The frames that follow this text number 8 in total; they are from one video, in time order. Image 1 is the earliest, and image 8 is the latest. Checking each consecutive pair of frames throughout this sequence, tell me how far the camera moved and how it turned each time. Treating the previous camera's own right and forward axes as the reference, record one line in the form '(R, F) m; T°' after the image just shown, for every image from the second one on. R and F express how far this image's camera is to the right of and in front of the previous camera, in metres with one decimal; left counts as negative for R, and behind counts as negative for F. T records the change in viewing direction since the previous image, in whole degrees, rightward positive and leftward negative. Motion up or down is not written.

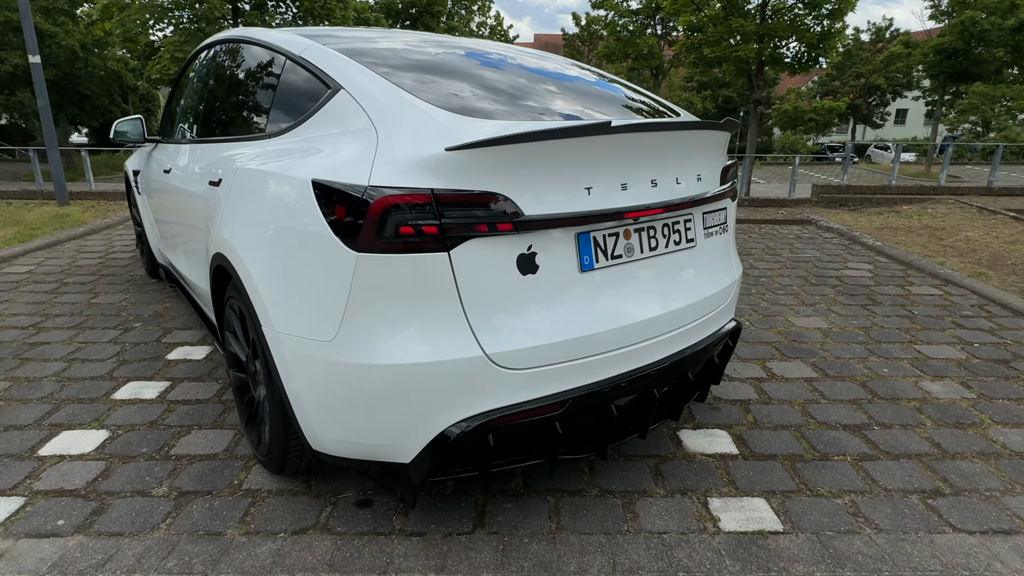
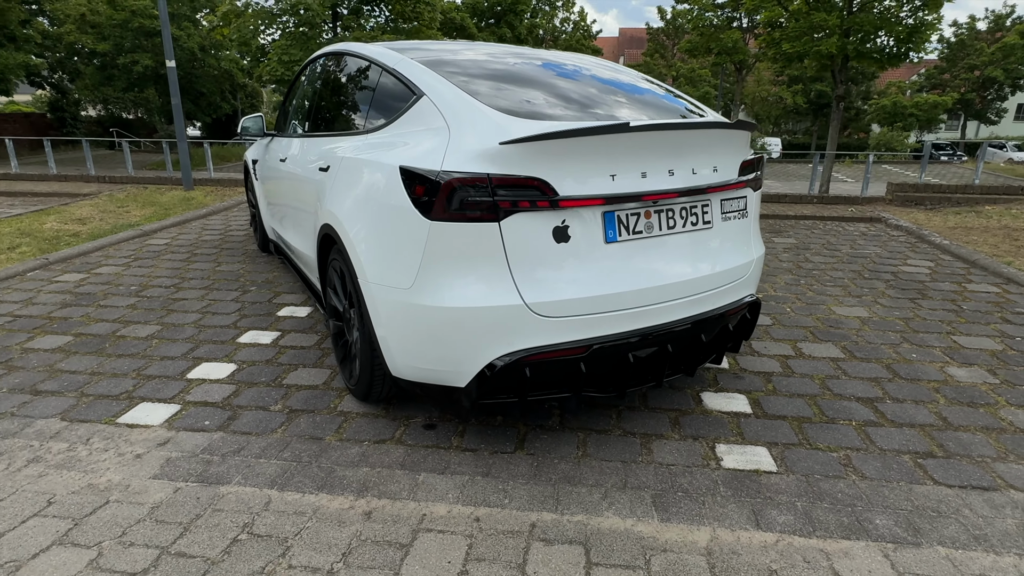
(+0.2, -0.5) m; -7°
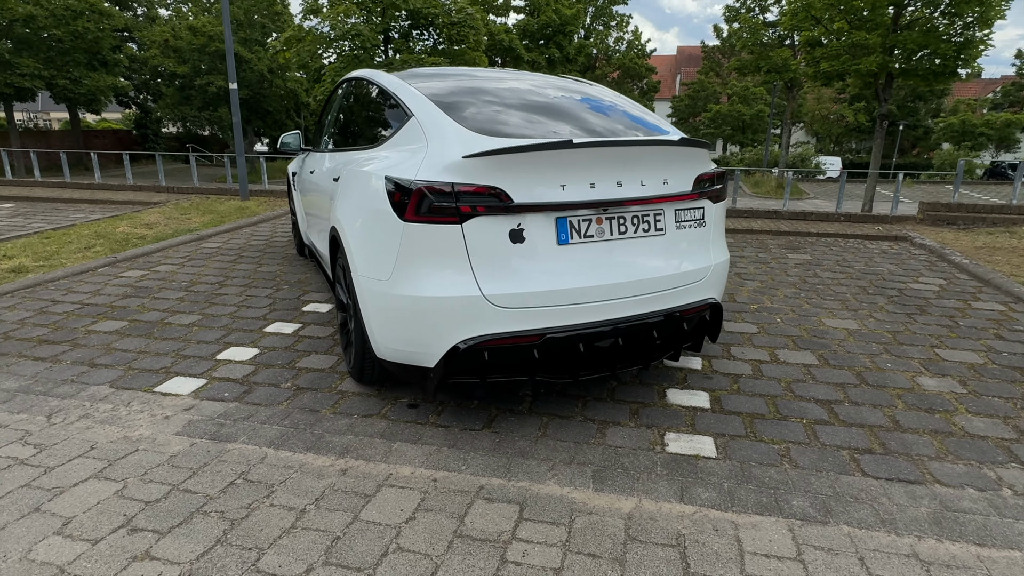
(+0.4, -0.3) m; -5°
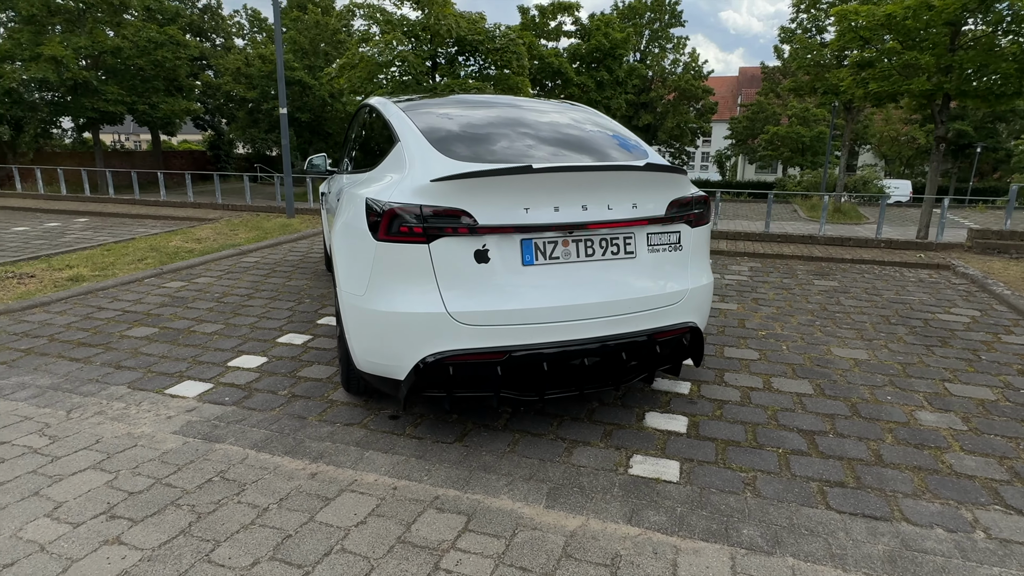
(+0.4, -0.1) m; -5°
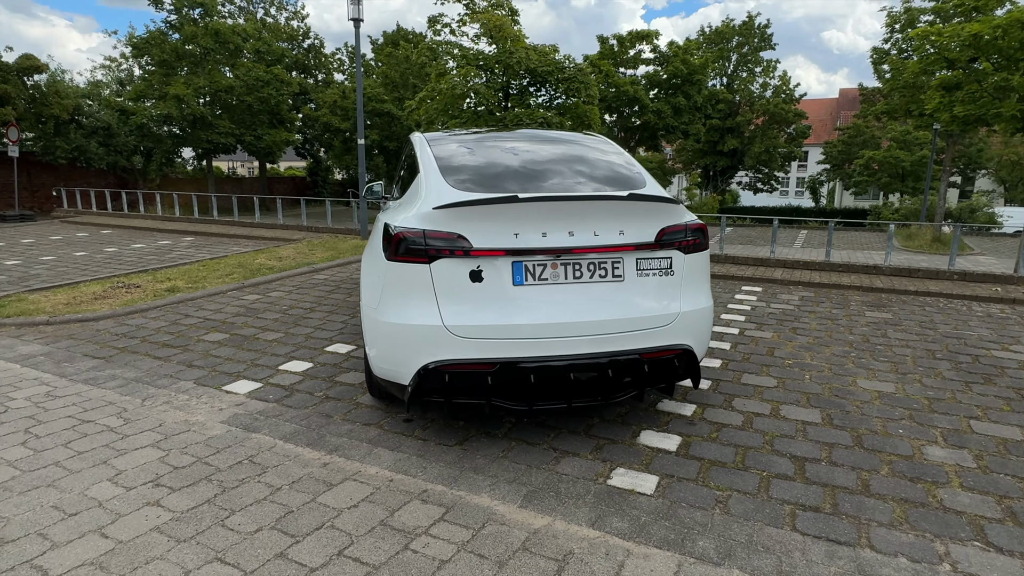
(+0.5, -0.2) m; -8°
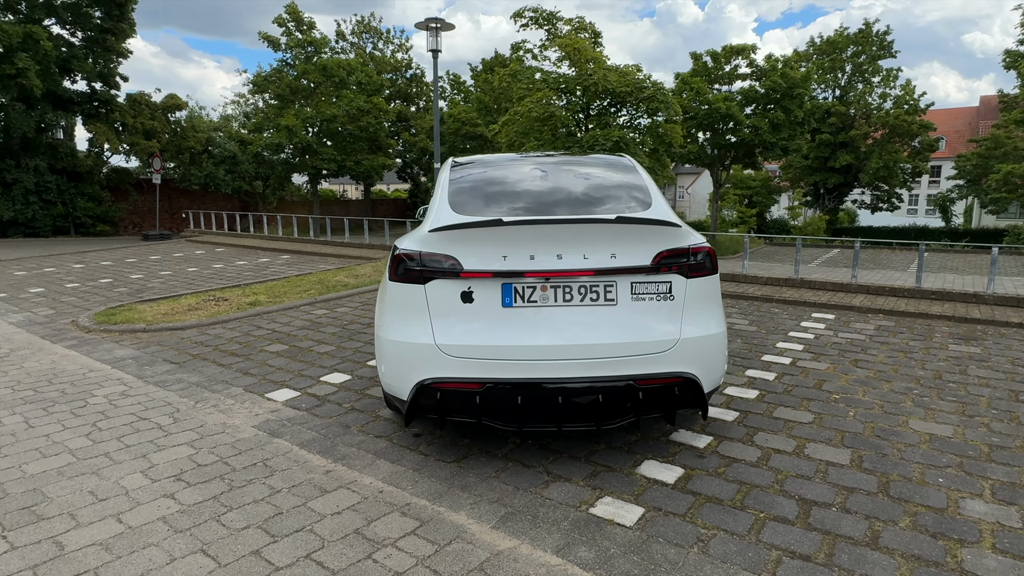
(+0.6, 0.0) m; -10°
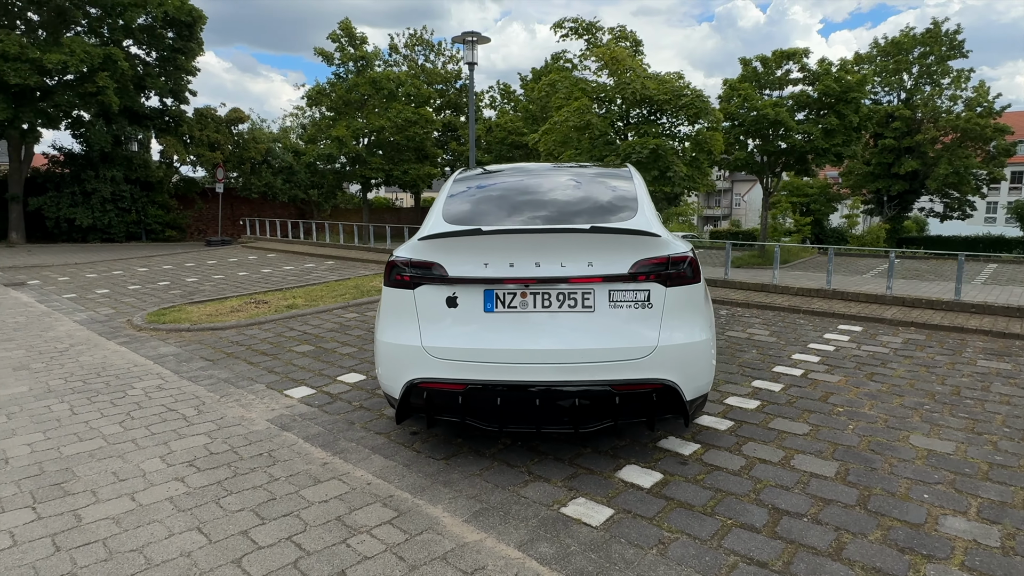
(+0.4, -0.1) m; -5°
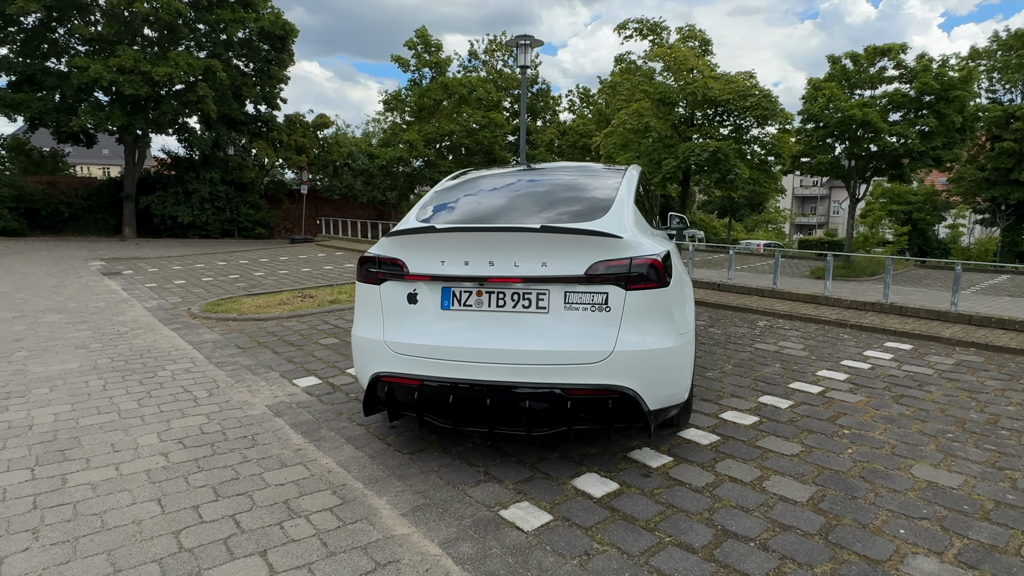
(+0.7, +0.1) m; -8°
